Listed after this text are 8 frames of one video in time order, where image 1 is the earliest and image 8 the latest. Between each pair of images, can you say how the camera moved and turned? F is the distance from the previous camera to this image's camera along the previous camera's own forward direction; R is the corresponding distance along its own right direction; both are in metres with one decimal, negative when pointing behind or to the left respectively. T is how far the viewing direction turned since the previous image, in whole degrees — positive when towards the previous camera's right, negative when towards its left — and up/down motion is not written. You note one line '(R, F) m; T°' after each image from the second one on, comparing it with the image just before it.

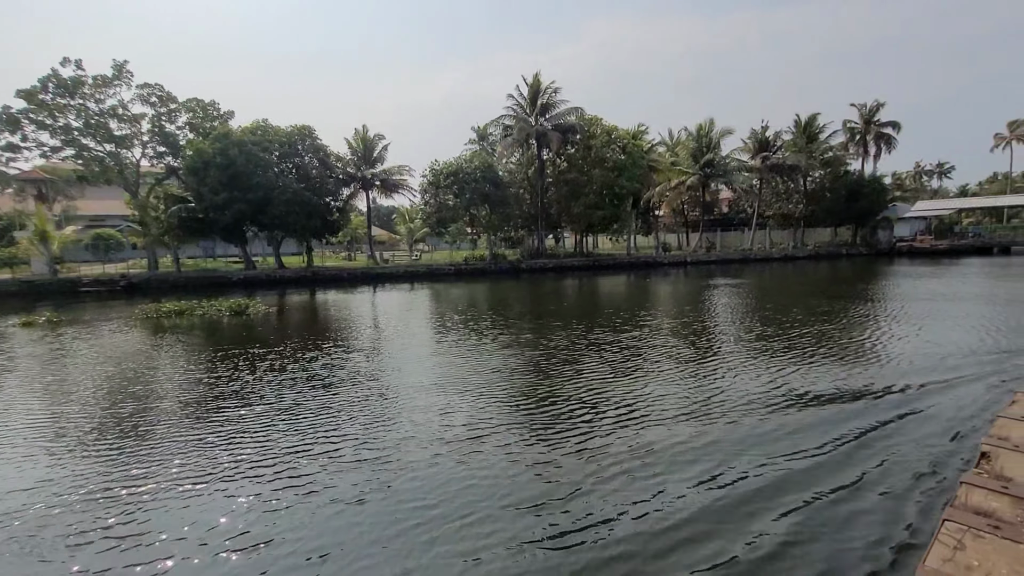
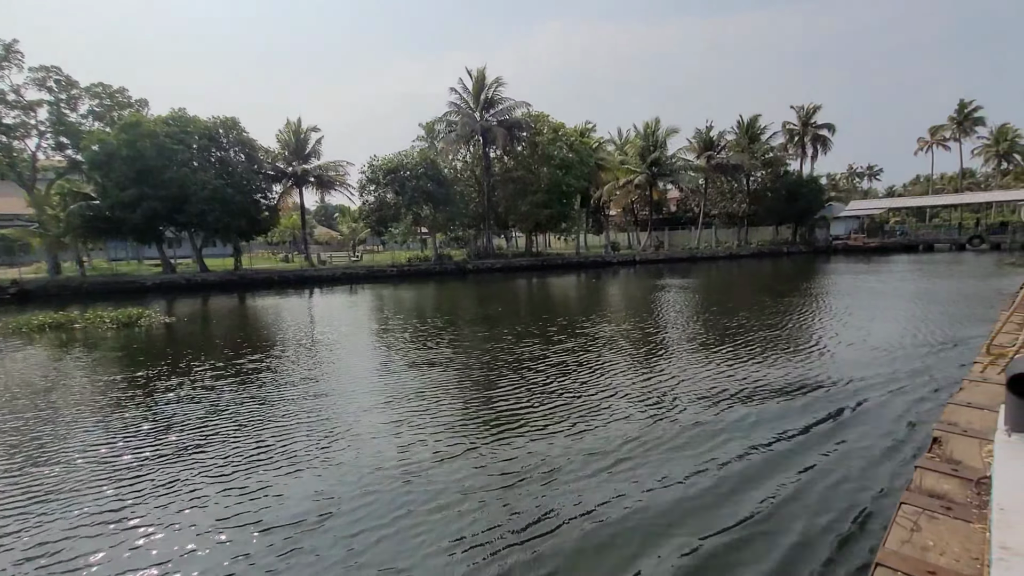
(+0.3, +0.3) m; +5°
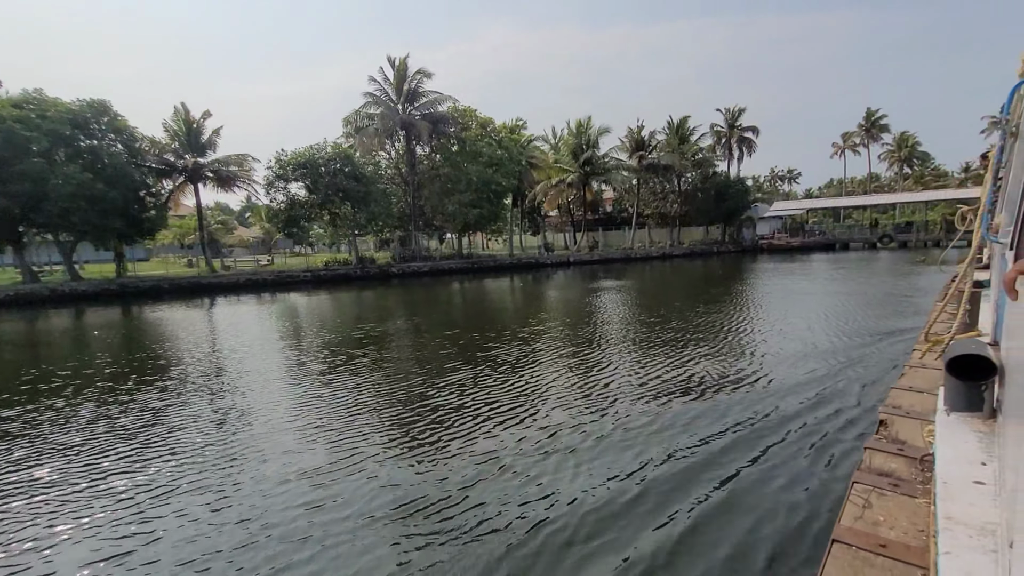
(+0.3, +0.6) m; +7°
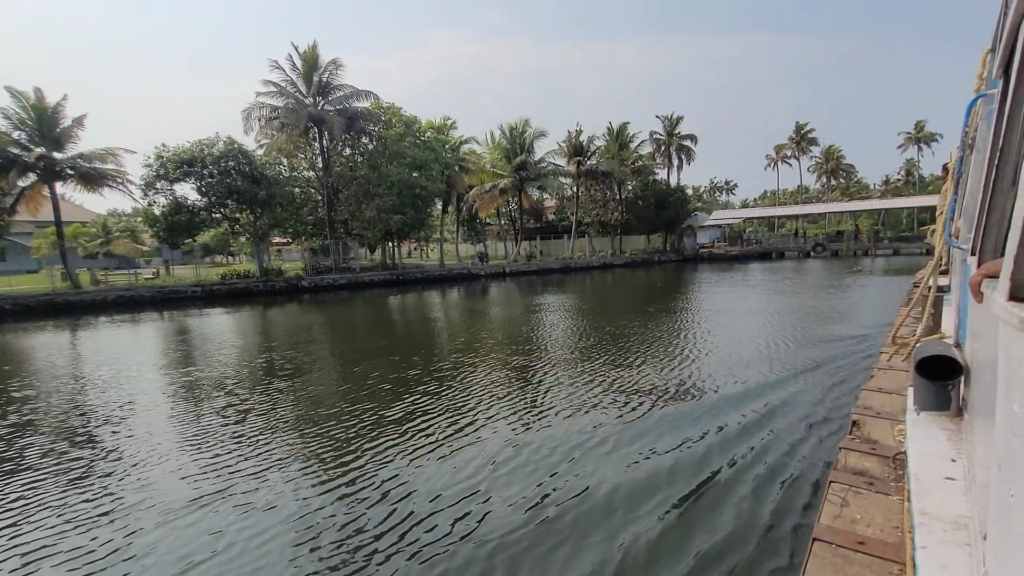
(+0.5, +0.9) m; +6°
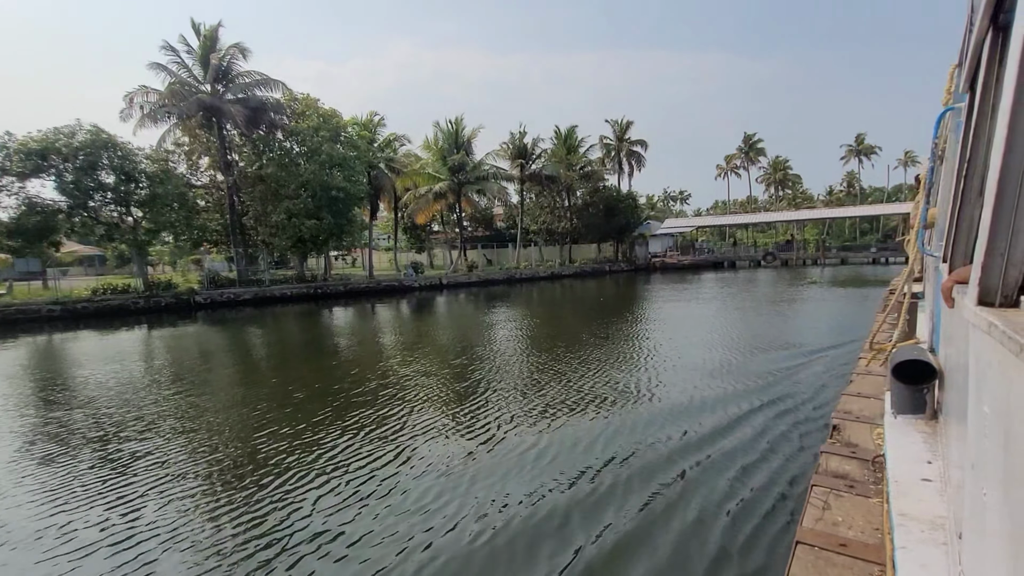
(+0.5, +1.0) m; +5°
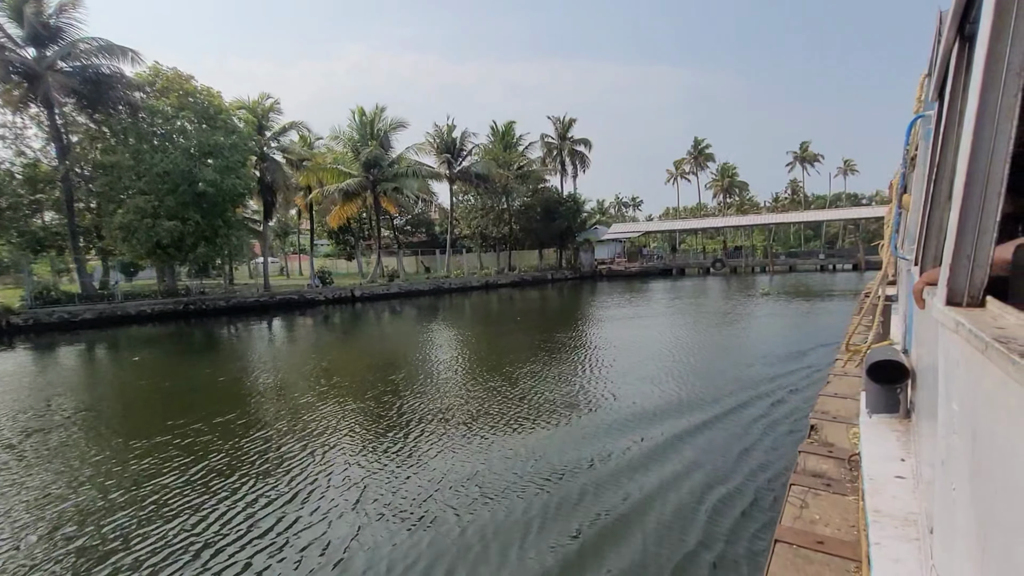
(+0.7, +1.3) m; +5°
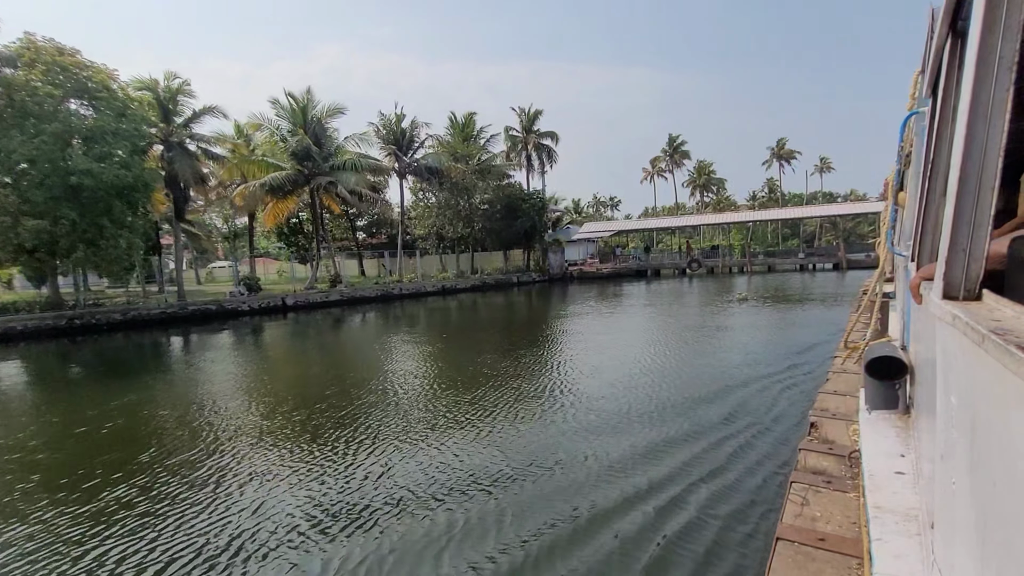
(+0.5, +1.1) m; +2°
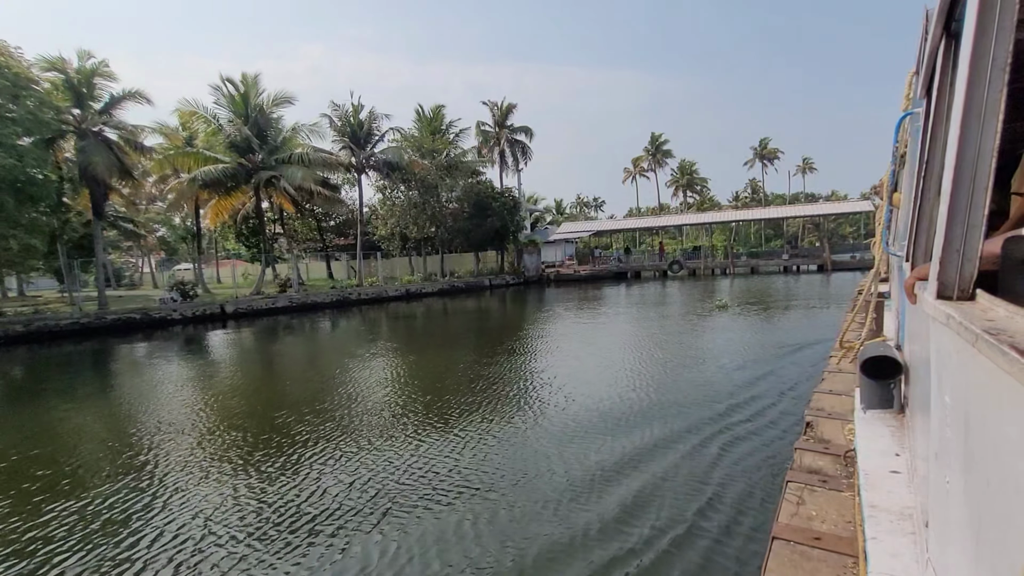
(+0.4, +0.7) m; +2°
